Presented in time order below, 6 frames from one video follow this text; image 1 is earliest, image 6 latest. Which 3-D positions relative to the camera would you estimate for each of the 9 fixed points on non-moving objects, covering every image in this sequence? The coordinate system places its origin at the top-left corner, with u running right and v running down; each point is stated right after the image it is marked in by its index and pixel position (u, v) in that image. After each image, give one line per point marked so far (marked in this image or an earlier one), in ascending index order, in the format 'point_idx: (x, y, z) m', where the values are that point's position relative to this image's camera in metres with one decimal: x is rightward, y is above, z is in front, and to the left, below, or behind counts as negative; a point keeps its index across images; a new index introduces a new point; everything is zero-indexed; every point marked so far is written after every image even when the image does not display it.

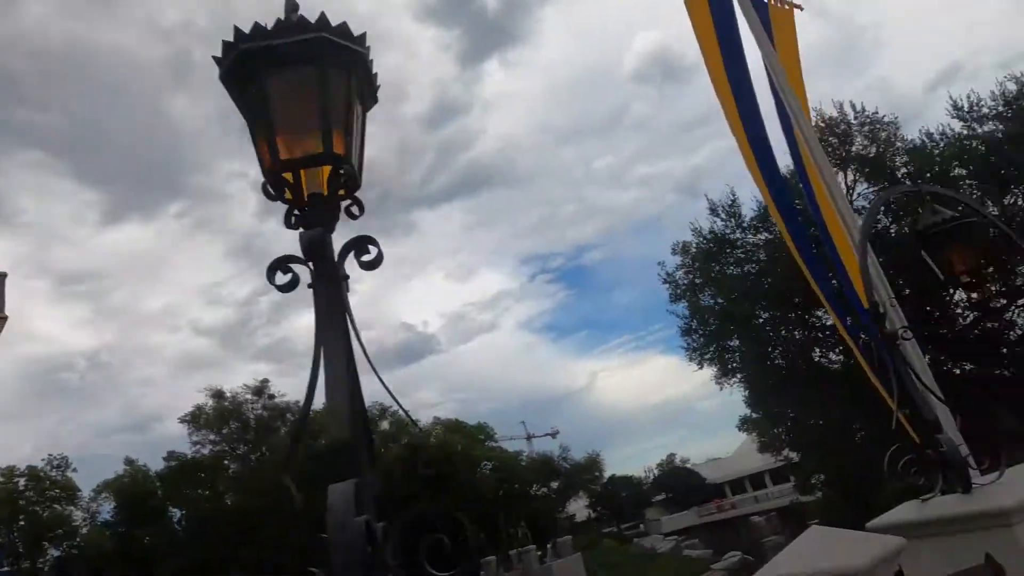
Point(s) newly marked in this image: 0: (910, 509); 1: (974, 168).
0: (+2.3, -1.3, +3.8) m
1: (+13.8, +3.5, +19.8) m
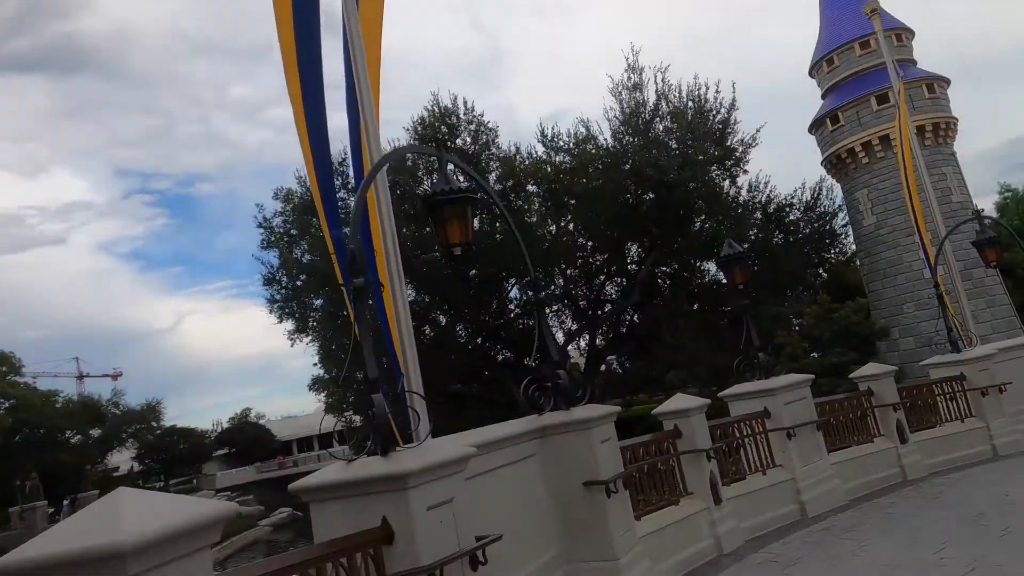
0: (-1.0, -1.0, +3.6) m
1: (+1.1, +3.4, +23.3) m
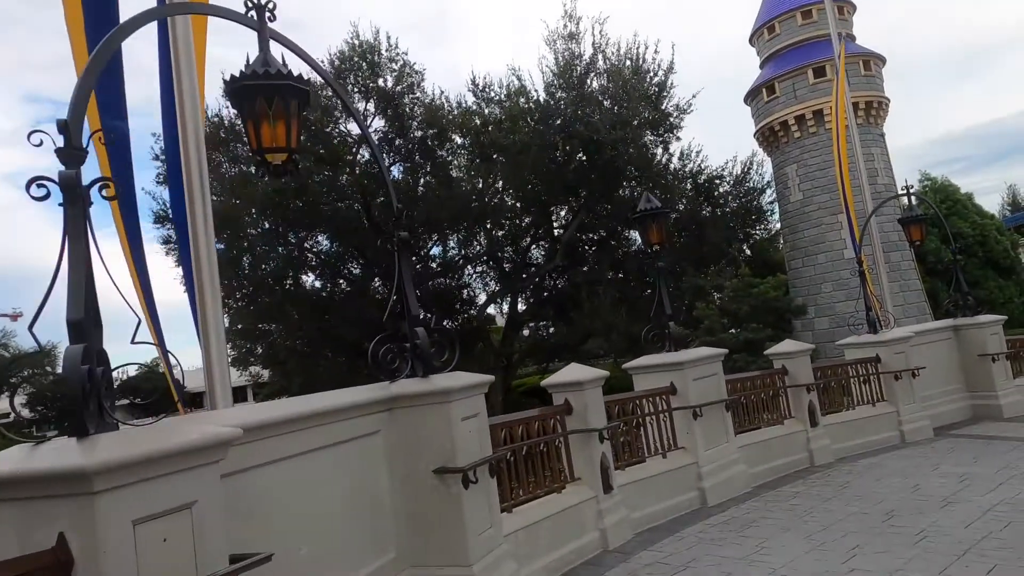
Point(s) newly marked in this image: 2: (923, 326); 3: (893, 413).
0: (-1.8, -0.6, +2.4) m
1: (-1.4, +4.8, +21.9) m
2: (+6.3, -0.6, +10.1) m
3: (+5.3, -1.7, +9.2) m
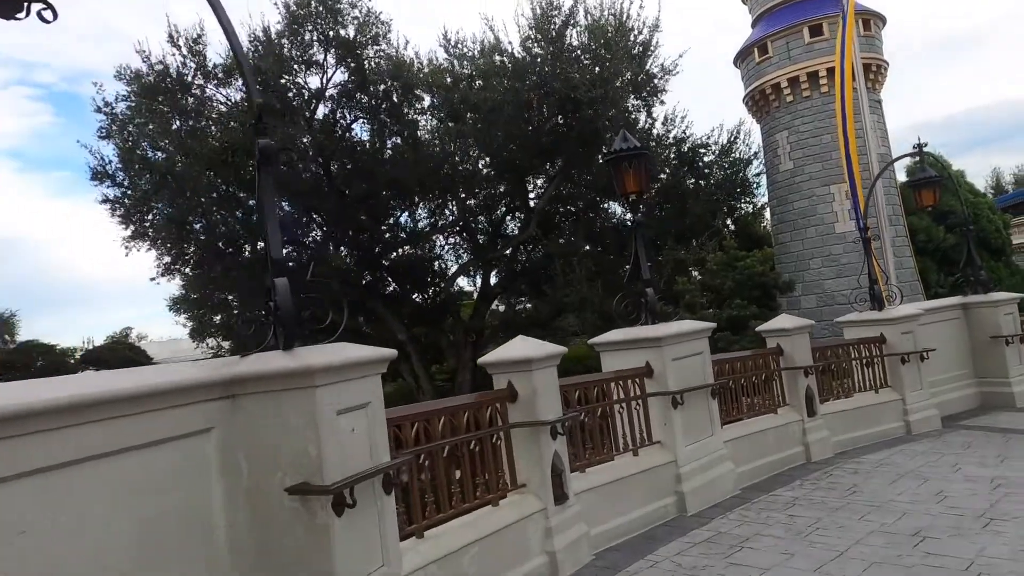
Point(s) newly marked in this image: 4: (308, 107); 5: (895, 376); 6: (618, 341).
0: (-2.2, -0.3, +1.0) m
1: (-2.2, +5.7, +20.3) m
2: (+5.7, -0.2, +9.0) m
3: (+4.7, -1.4, +8.0) m
4: (-6.1, +5.4, +19.6) m
5: (+4.7, -1.1, +8.1) m
6: (+0.9, -0.4, +5.6) m
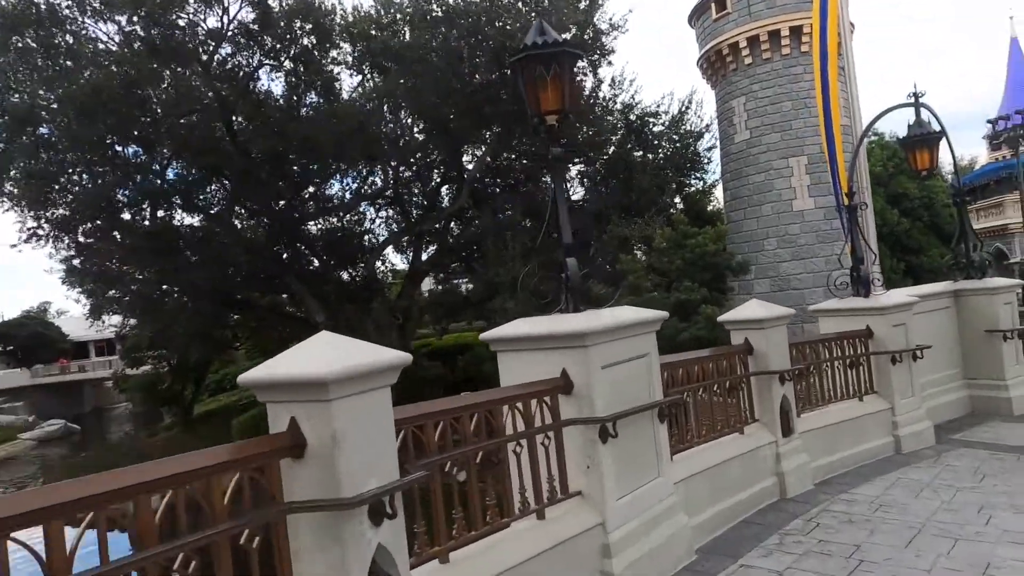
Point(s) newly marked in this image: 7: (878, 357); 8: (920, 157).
0: (-2.6, -0.2, -1.2) m
1: (-4.1, +6.4, +17.9) m
2: (+4.5, 0.0, +7.4) m
3: (+3.6, -1.2, +6.4) m
4: (-7.9, +6.1, +16.9) m
5: (+3.6, -0.9, +6.5) m
6: (+0.1, -0.3, +3.7) m
7: (+3.6, -0.7, +6.5) m
8: (+4.5, +1.4, +7.3) m
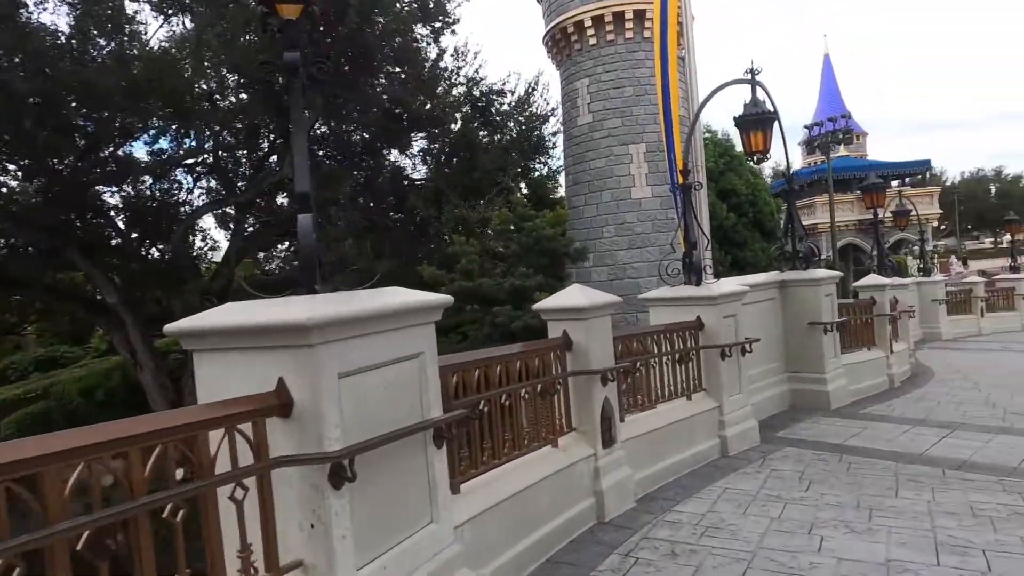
0: (-2.6, -0.2, -2.9) m
1: (-8.1, +6.9, +15.2) m
2: (+2.5, +0.1, +7.0) m
3: (+1.8, -1.1, +5.9) m
4: (-11.5, +6.7, +13.5) m
5: (+1.8, -0.8, +6.0) m
6: (-1.1, -0.2, +2.4) m
7: (+1.8, -0.6, +6.0) m
8: (+2.5, +1.6, +6.9) m
